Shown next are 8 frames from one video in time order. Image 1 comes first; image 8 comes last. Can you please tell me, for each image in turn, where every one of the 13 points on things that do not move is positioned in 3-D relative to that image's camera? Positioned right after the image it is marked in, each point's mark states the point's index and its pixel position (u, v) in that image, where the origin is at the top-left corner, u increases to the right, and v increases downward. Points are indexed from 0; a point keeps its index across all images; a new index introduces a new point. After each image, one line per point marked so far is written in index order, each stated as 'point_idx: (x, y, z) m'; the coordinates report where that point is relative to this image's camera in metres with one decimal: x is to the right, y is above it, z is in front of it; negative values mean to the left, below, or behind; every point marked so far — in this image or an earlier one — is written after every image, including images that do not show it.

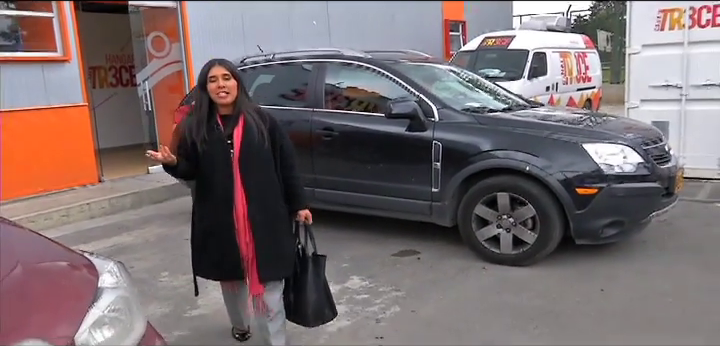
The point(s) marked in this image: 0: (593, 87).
0: (+3.9, +1.6, +10.7) m
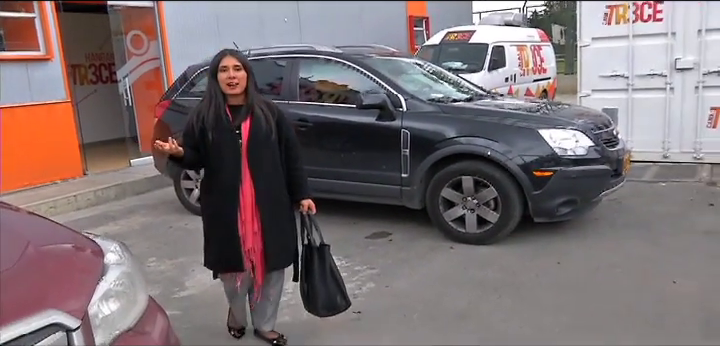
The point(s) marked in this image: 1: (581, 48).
0: (+3.4, +1.8, +11.2) m
1: (+2.7, +1.5, +7.4) m
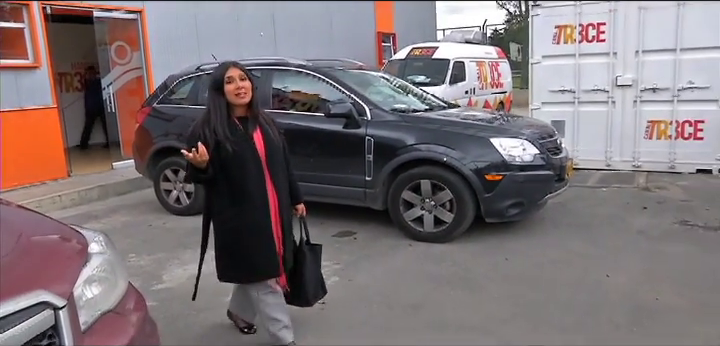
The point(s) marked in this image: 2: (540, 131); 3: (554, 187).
0: (+2.8, +1.6, +11.7) m
1: (+2.3, +1.4, +7.9) m
2: (+1.6, +0.4, +5.3) m
3: (+1.7, -0.1, +5.1) m
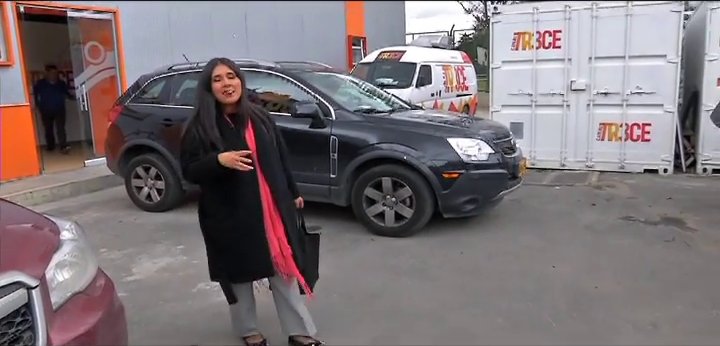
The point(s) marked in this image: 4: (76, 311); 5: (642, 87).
0: (+2.3, +1.6, +12.1) m
1: (+1.9, +1.4, +8.3) m
2: (+1.3, +0.4, +5.6) m
3: (+1.4, -0.1, +5.5) m
4: (-0.9, -0.4, +1.9) m
5: (+3.6, +1.1, +7.5) m
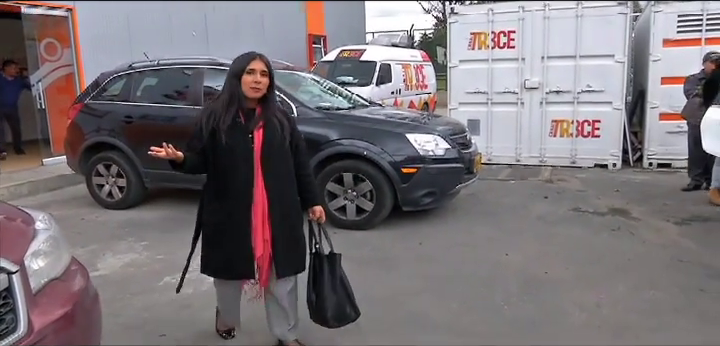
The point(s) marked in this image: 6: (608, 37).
0: (+1.5, +1.7, +12.4) m
1: (+1.3, +1.5, +8.5) m
2: (+0.9, +0.4, +5.8) m
3: (+1.0, -0.1, +5.7) m
4: (-1.0, -0.4, +2.0) m
5: (+3.1, +1.2, +7.9) m
6: (+3.2, +1.8, +7.7) m
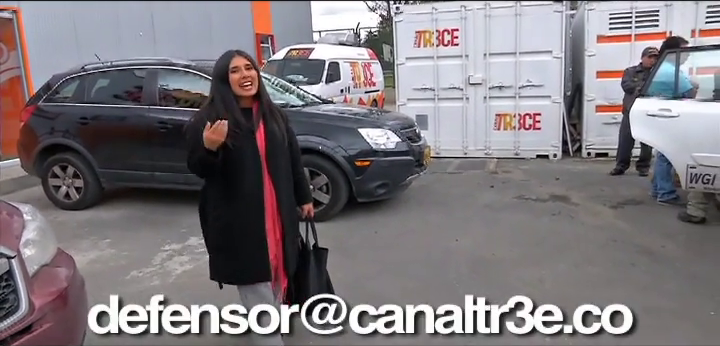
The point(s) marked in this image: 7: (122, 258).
0: (+0.4, +1.8, +12.7) m
1: (+0.6, +1.6, +8.8) m
2: (+0.4, +0.5, +6.1) m
3: (+0.6, 0.0, +6.0) m
4: (-1.1, -0.4, +2.1) m
5: (+2.4, +1.3, +8.3) m
6: (+2.6, +1.9, +8.2) m
7: (-1.8, -0.7, +4.6) m
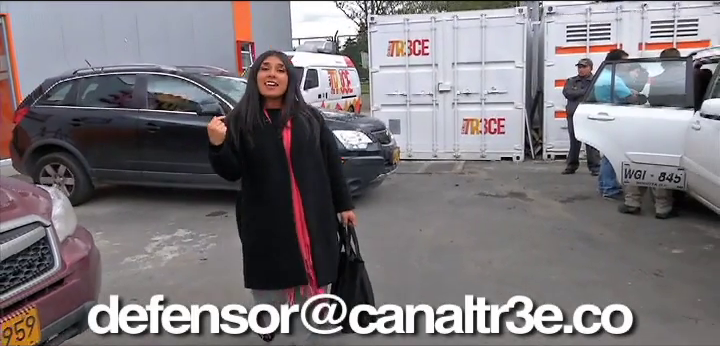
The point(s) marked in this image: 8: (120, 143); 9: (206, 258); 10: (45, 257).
0: (-0.1, +1.7, +13.2) m
1: (+0.2, +1.6, +9.4) m
2: (+0.1, +0.5, +6.7) m
3: (+0.3, 0.0, +6.5) m
4: (-1.3, -0.3, +2.6) m
5: (+2.1, +1.3, +9.0) m
6: (+2.2, +1.9, +8.8) m
7: (-2.1, -0.6, +5.0) m
8: (-2.6, +0.3, +6.4) m
9: (-1.2, -0.7, +4.7) m
10: (-1.3, -0.3, +2.4) m
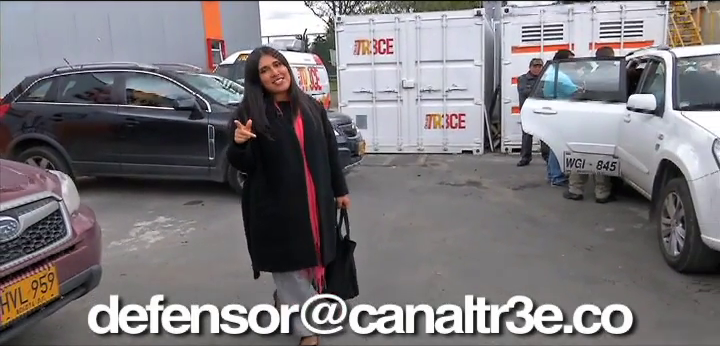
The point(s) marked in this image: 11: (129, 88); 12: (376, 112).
0: (-0.8, +1.8, +13.7) m
1: (-0.3, +1.7, +9.9) m
2: (-0.2, +0.6, +7.2) m
3: (-0.1, +0.1, +7.0) m
4: (-1.4, -0.2, +3.1) m
5: (+1.5, +1.4, +9.5) m
6: (+1.7, +2.0, +9.4) m
7: (-2.4, -0.5, +5.4) m
8: (-3.0, +0.4, +6.7) m
9: (-1.5, -0.6, +5.2) m
10: (-1.5, -0.3, +2.8) m
11: (-2.6, +1.0, +6.9) m
12: (+0.3, +1.0, +9.9) m
